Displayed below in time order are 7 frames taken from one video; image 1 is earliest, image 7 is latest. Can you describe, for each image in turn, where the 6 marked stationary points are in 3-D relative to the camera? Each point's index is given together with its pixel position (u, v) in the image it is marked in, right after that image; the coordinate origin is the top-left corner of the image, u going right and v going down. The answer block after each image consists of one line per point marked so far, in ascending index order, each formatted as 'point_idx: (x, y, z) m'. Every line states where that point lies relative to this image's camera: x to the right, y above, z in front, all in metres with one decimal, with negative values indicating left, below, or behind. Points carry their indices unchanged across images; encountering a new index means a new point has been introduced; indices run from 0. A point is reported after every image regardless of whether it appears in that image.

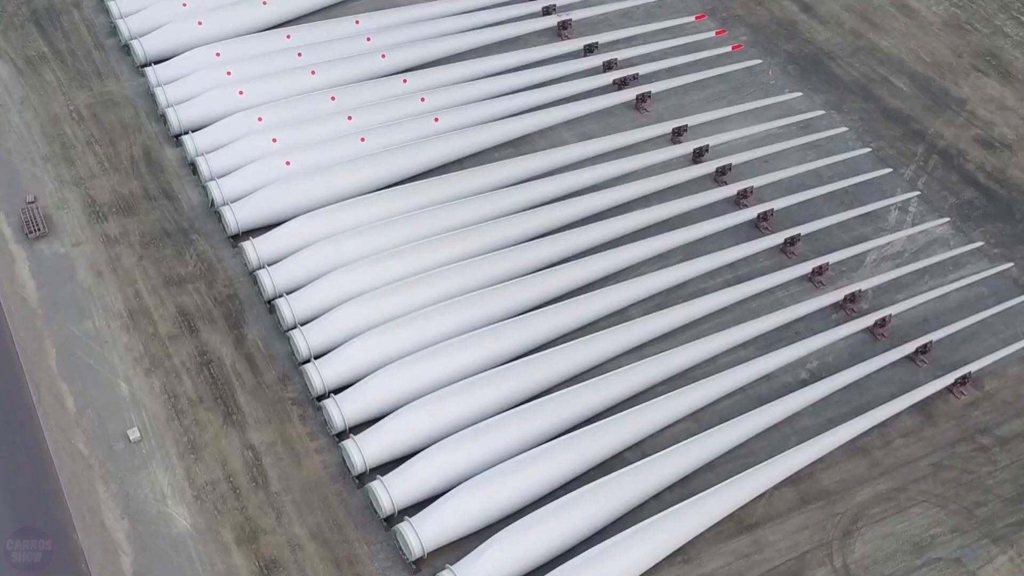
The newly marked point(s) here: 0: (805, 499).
0: (+4.8, -3.4, +18.3) m
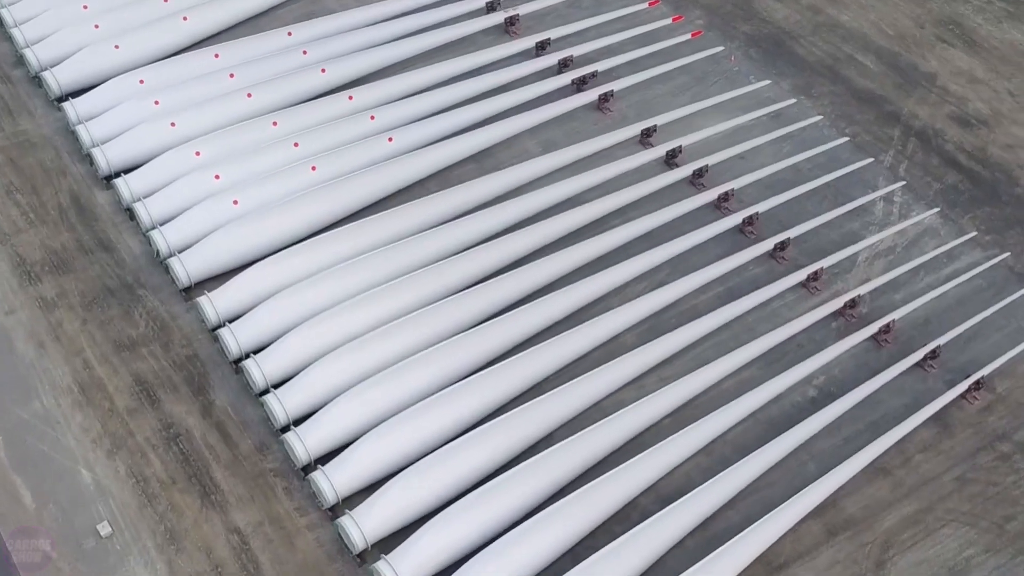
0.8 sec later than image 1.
0: (+5.0, -3.8, +17.4) m
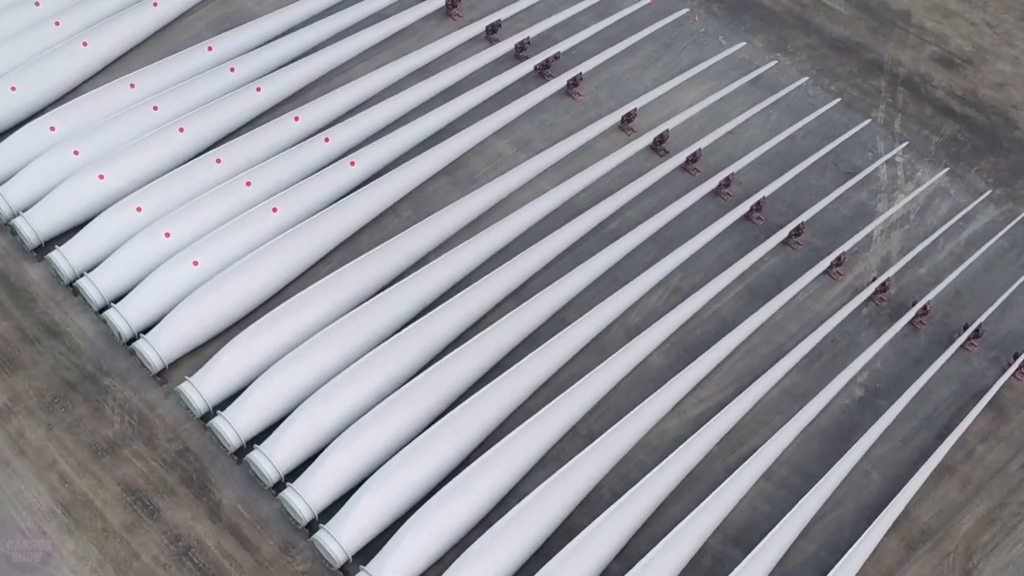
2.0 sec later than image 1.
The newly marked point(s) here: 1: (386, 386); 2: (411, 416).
0: (+5.9, -3.8, +16.6) m
1: (-2.0, -1.5, +17.8) m
2: (-1.6, -1.9, +17.4) m
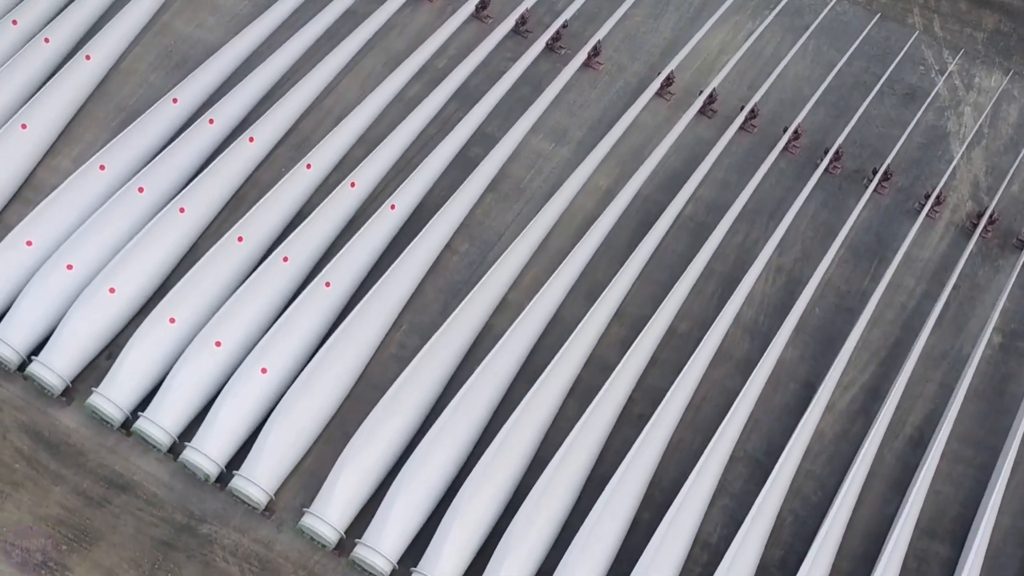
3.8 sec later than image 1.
0: (+8.5, -2.9, +16.3) m
1: (+0.2, -2.5, +16.2) m
2: (+0.8, -2.8, +15.9) m
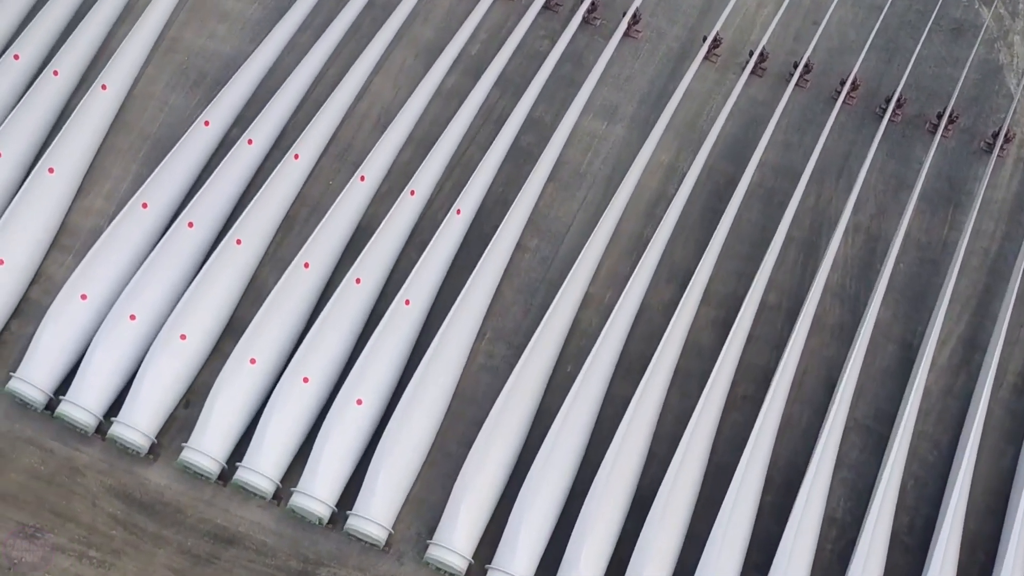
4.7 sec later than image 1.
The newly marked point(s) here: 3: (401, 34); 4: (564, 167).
0: (+10.2, -1.9, +16.5) m
1: (+1.9, -2.4, +15.9) m
2: (+2.5, -2.7, +15.6) m
3: (-2.0, +4.4, +19.6) m
4: (+0.8, +2.0, +18.5) m
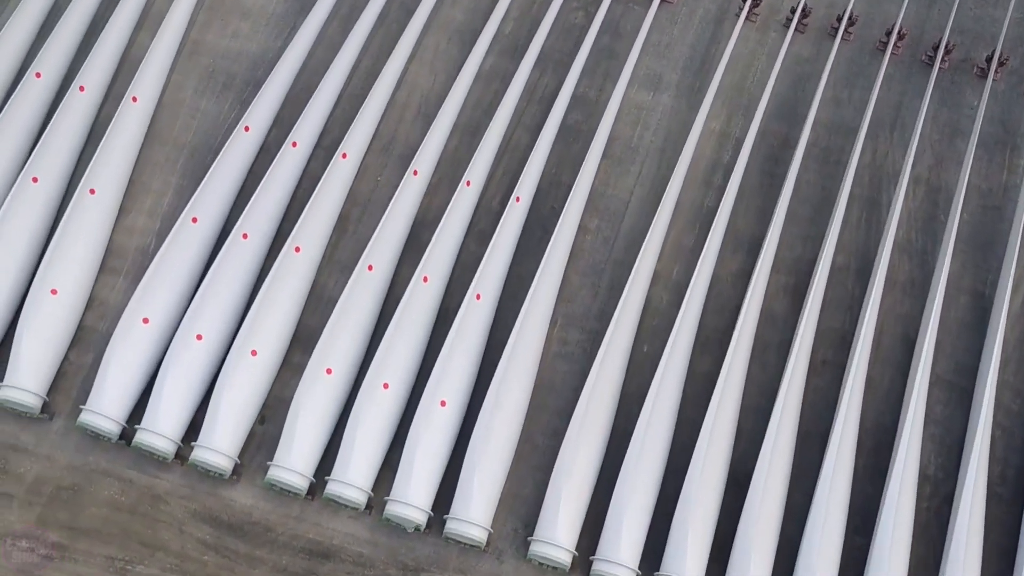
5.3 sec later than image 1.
0: (+11.4, -0.7, +16.7) m
1: (+3.1, -2.1, +15.8) m
2: (+3.8, -2.3, +15.6) m
3: (-1.5, +4.6, +19.1) m
4: (+1.6, +2.3, +18.2) m
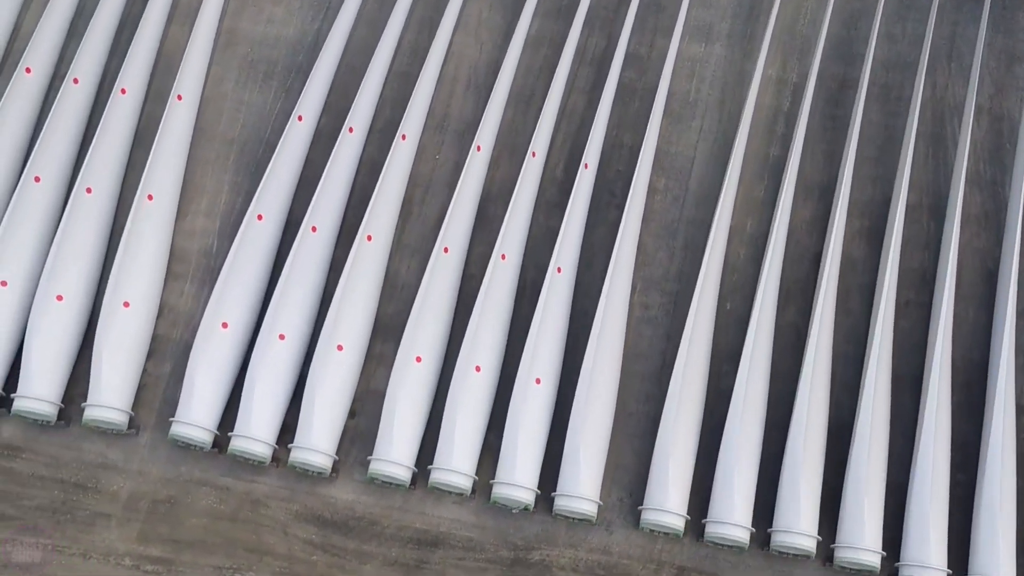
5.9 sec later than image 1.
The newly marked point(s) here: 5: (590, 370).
0: (+12.5, +0.8, +16.9) m
1: (+4.5, -1.4, +15.8) m
2: (+5.2, -1.6, +15.6) m
3: (-0.8, +5.0, +18.6) m
4: (+2.5, +3.0, +17.9) m
5: (+1.1, -1.1, +15.7) m
